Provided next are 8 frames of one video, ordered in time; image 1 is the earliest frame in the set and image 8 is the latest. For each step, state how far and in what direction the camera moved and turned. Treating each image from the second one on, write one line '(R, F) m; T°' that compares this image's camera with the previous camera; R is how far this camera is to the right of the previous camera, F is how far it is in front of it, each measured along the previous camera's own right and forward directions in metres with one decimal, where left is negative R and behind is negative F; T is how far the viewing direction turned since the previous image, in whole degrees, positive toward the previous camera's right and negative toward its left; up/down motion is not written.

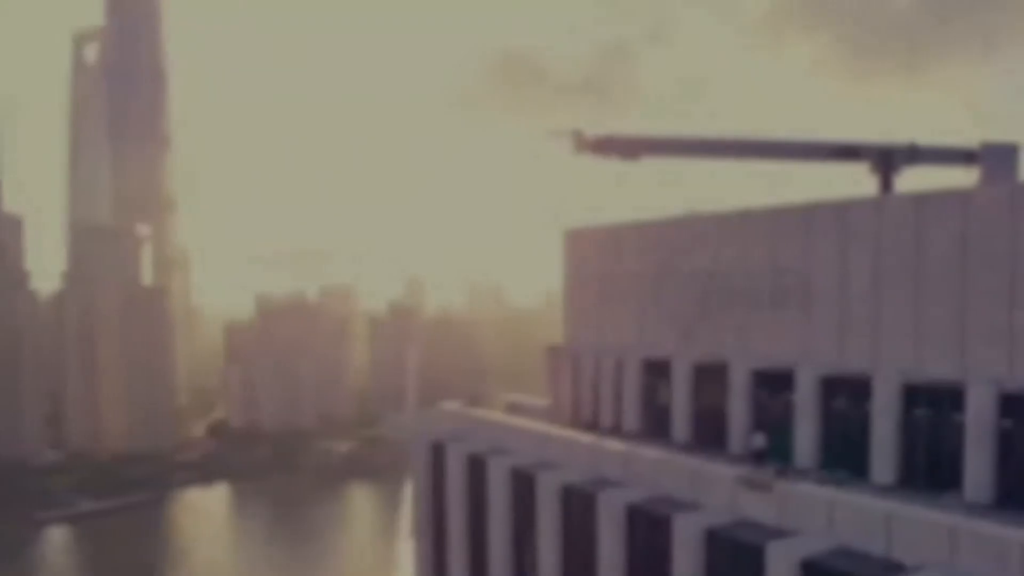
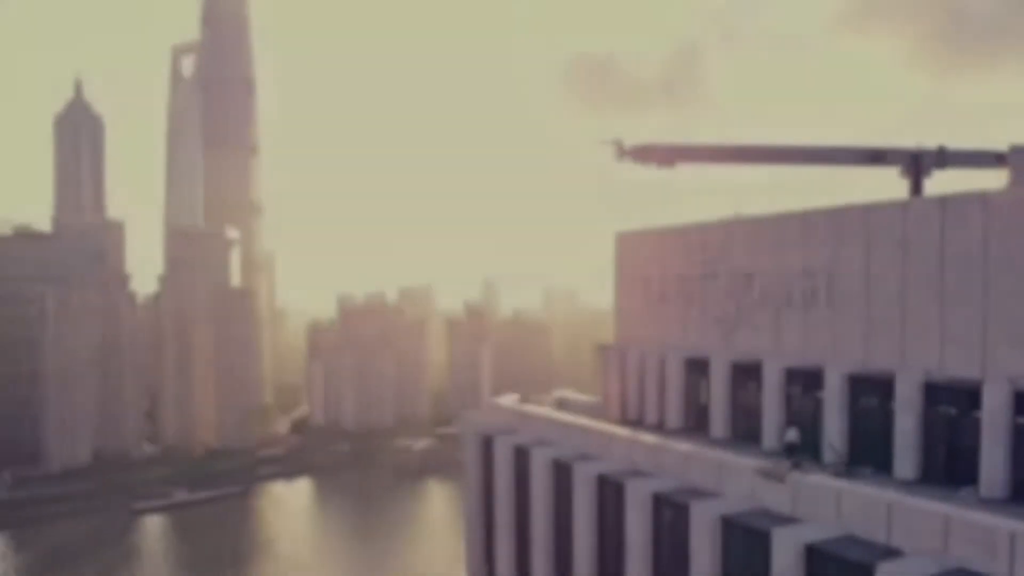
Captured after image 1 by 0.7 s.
(+0.3, -0.4) m; -5°
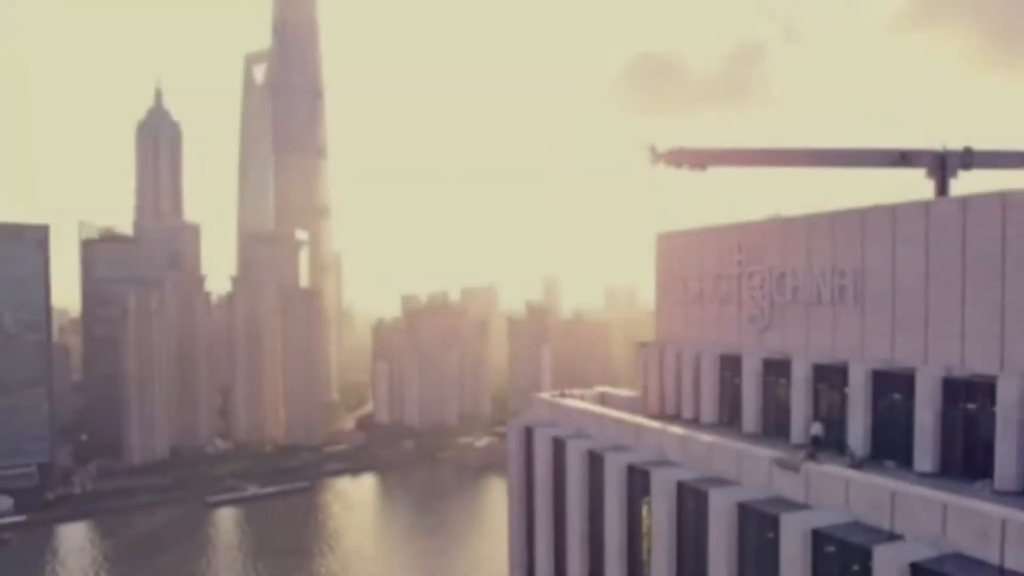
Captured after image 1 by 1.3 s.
(+0.3, -0.4) m; -4°
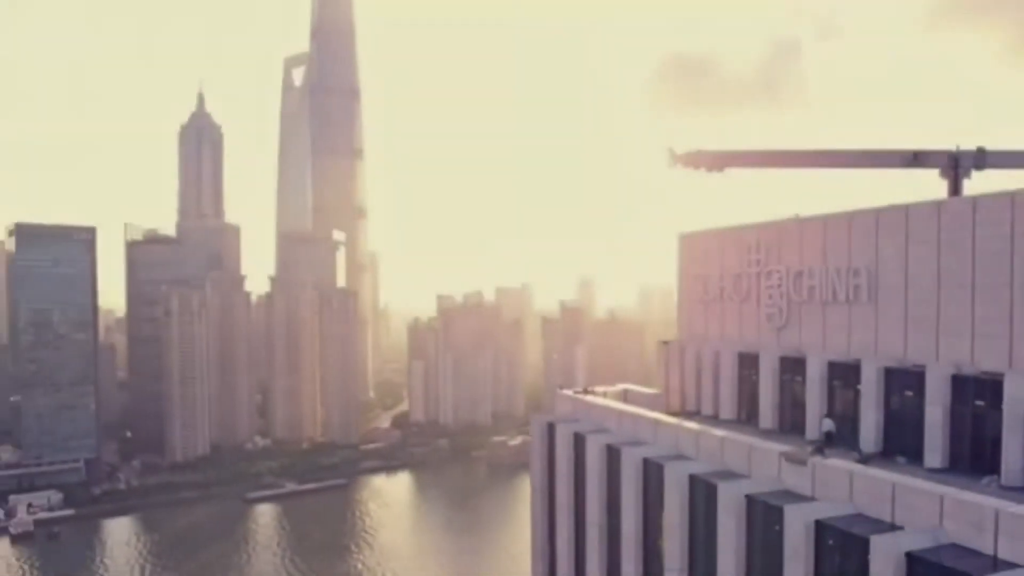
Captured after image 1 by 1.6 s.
(+0.1, -0.2) m; -2°
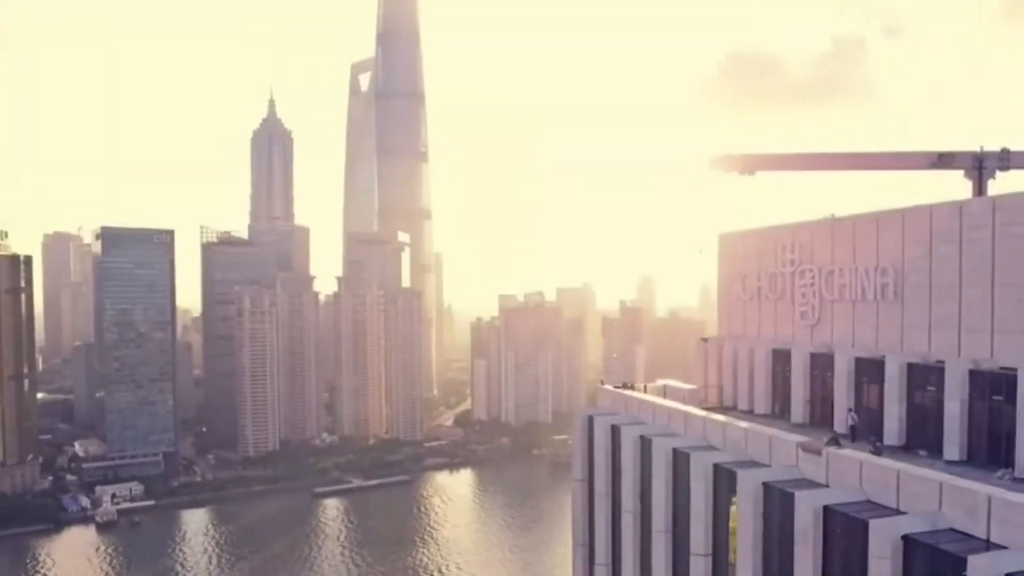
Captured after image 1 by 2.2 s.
(+0.3, -0.4) m; -4°
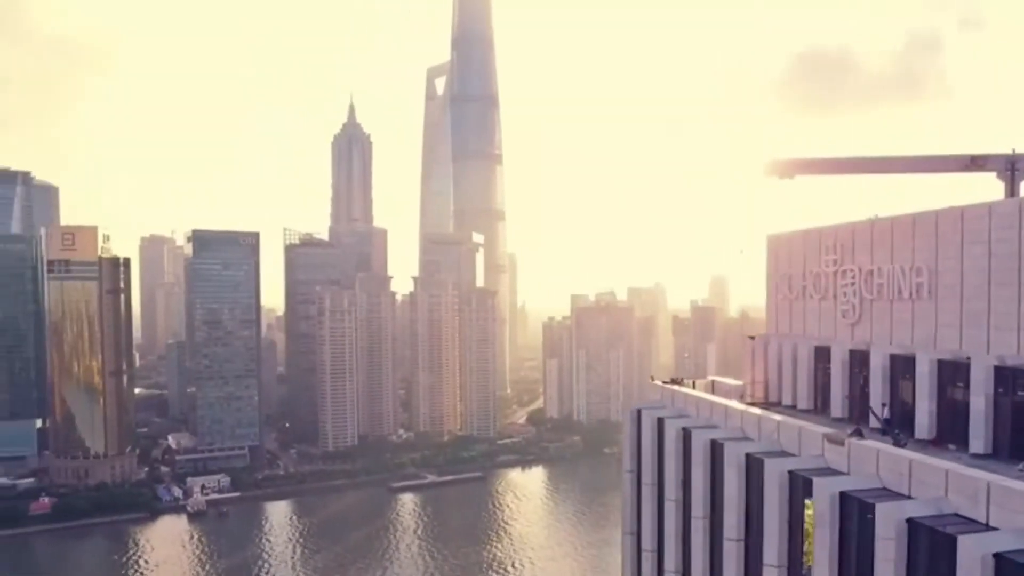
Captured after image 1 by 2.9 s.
(+0.3, -0.5) m; -5°
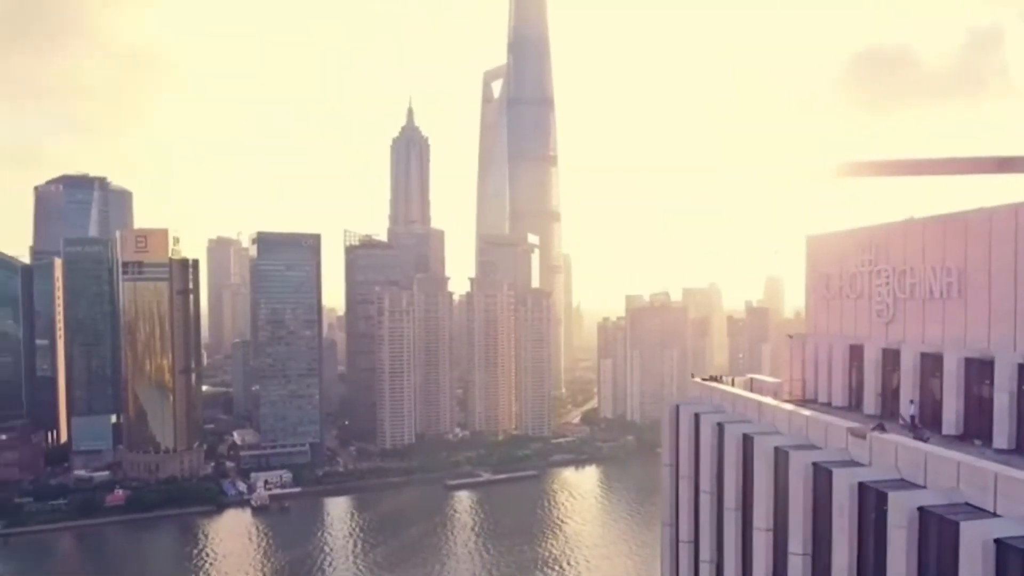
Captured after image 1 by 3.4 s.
(+0.2, -0.4) m; -4°
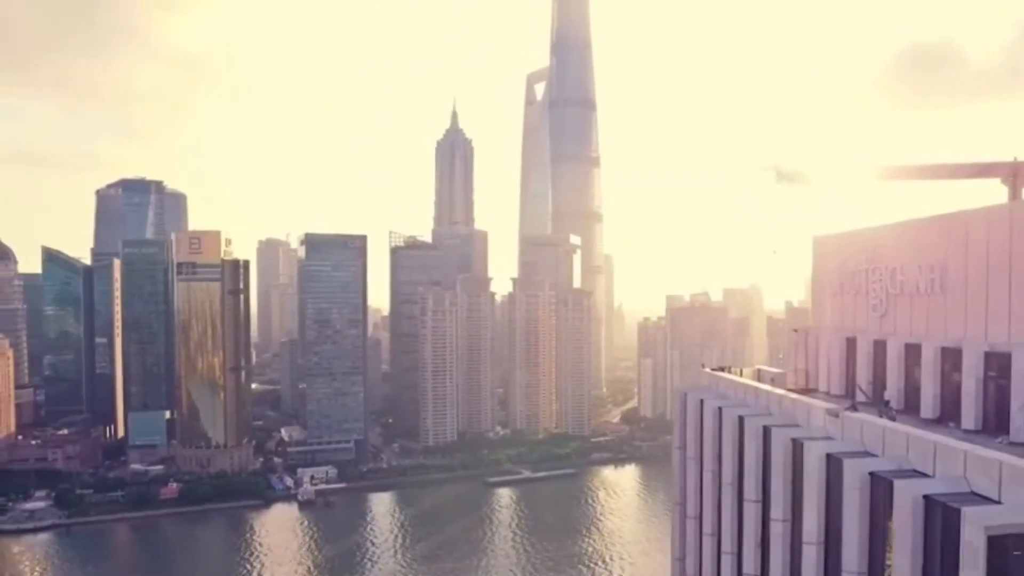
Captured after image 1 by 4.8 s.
(+0.3, -0.9) m; -3°
